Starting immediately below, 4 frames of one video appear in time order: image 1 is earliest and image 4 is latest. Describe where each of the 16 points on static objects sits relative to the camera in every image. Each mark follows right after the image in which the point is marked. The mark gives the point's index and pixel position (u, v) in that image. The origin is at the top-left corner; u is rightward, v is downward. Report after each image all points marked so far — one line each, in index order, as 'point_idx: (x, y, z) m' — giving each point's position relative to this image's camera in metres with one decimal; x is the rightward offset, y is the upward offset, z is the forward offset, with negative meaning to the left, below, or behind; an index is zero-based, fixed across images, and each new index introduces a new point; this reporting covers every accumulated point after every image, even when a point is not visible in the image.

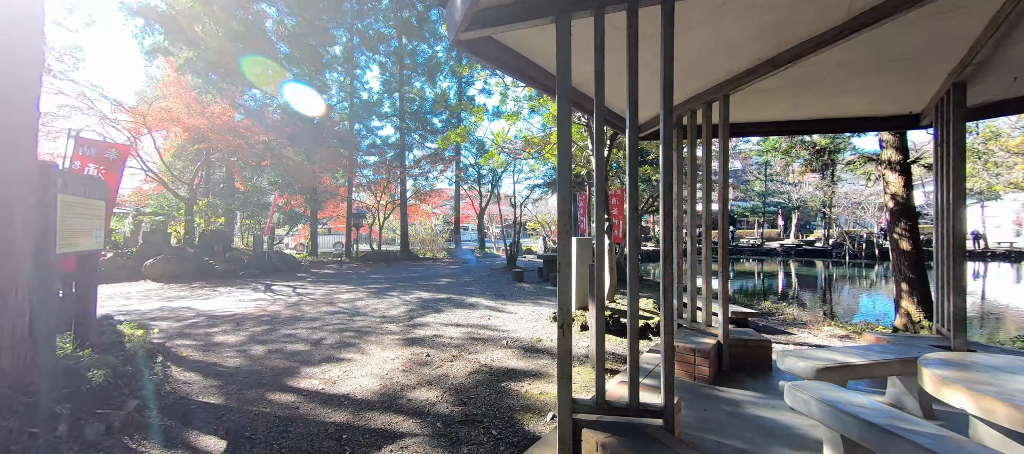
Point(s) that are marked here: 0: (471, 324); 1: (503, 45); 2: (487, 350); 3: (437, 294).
0: (-0.6, -1.3, +5.3) m
1: (0.0, +1.0, +2.0) m
2: (-0.3, -1.3, +4.1) m
3: (-1.5, -1.4, +7.7) m
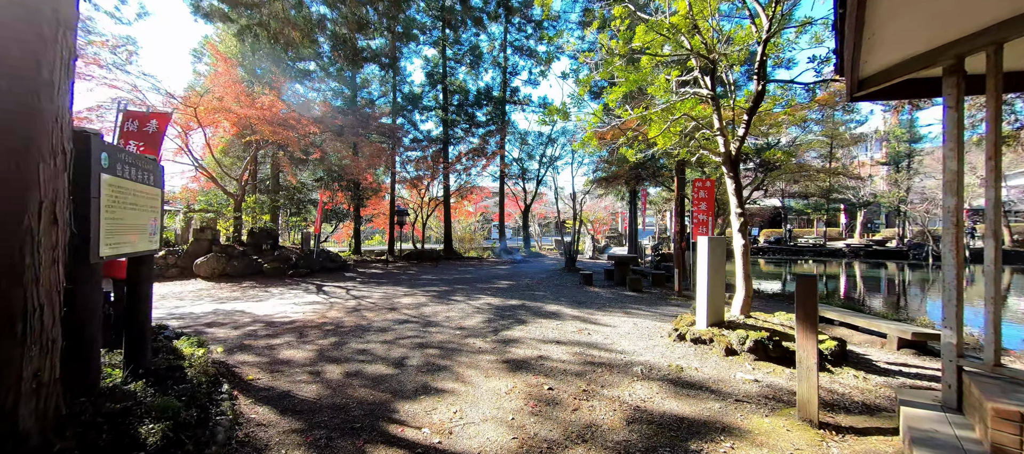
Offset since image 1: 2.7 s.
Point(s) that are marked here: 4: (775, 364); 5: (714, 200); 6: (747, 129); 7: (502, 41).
0: (+0.7, -1.3, +4.4) m
1: (+1.0, +1.0, +1.1) m
2: (+0.9, -1.3, +3.2) m
3: (-0.1, -1.3, +6.9) m
4: (+2.4, -1.3, +3.5) m
5: (+4.2, +0.6, +7.9) m
6: (+2.7, +1.1, +4.4) m
7: (-0.5, +7.8, +16.0) m
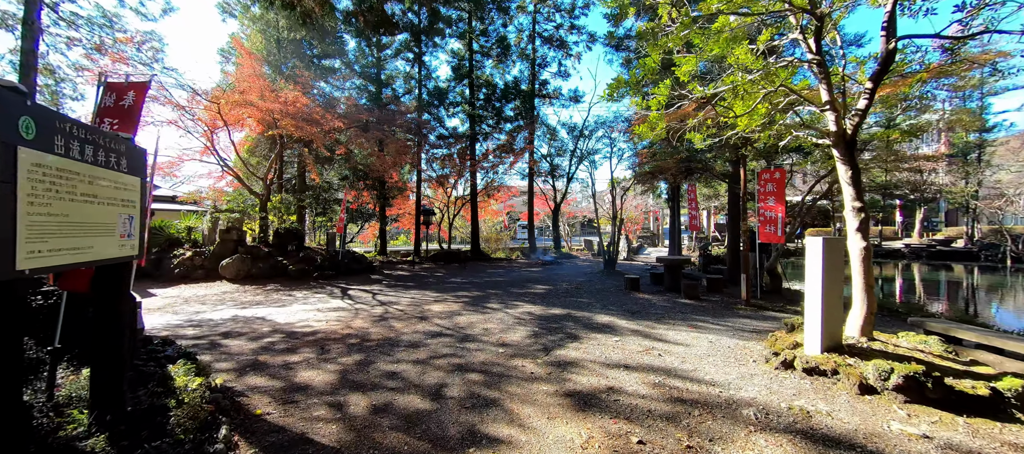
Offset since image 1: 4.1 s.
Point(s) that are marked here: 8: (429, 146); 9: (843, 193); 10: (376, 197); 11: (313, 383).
0: (+1.2, -1.3, +3.6) m
1: (+1.3, +1.0, +0.3) m
2: (+1.4, -1.3, +2.4) m
3: (+0.6, -1.3, +6.1) m
4: (+2.9, -1.2, +2.6) m
5: (+4.9, +0.6, +6.9) m
6: (+3.2, +1.1, +3.5) m
7: (+0.7, +7.8, +15.2) m
8: (-3.0, +3.0, +13.9) m
9: (+3.1, +0.3, +3.6) m
10: (-5.0, +1.1, +14.3) m
11: (-1.7, -1.4, +3.3) m
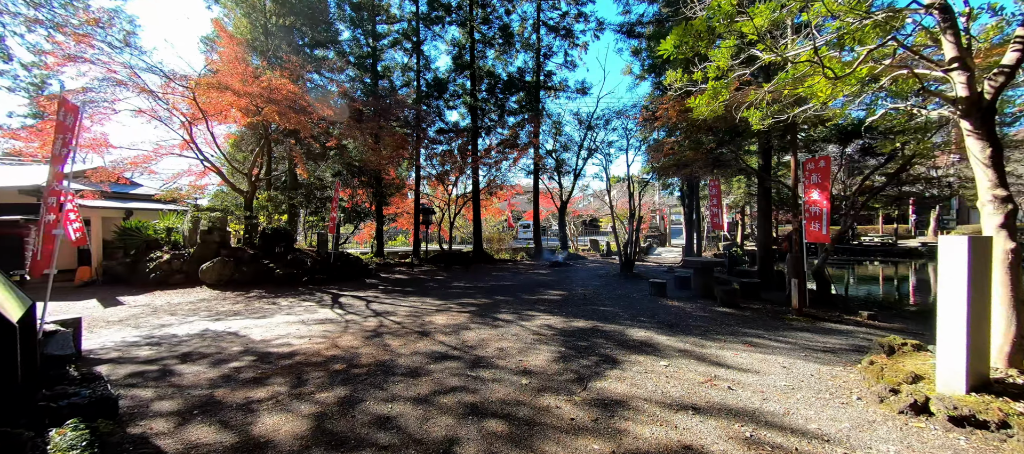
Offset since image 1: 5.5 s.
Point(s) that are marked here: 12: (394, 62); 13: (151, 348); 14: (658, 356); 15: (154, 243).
0: (+1.5, -1.3, +2.7) m
1: (+1.6, +1.0, -0.6) m
2: (+1.6, -1.3, +1.5) m
3: (+0.8, -1.3, +5.3) m
4: (+3.1, -1.2, +1.8) m
5: (+5.1, +0.7, +6.0) m
6: (+3.4, +1.2, +2.6) m
7: (+0.8, +7.8, +14.3) m
8: (-2.8, +3.0, +13.0) m
9: (+3.3, +0.4, +2.7) m
10: (-4.9, +1.1, +13.4) m
11: (-1.5, -1.3, +2.5) m
12: (-4.4, +6.2, +14.2) m
13: (-4.2, -1.4, +4.5) m
14: (+1.4, -1.3, +3.7) m
15: (-9.2, -0.4, +9.8) m
